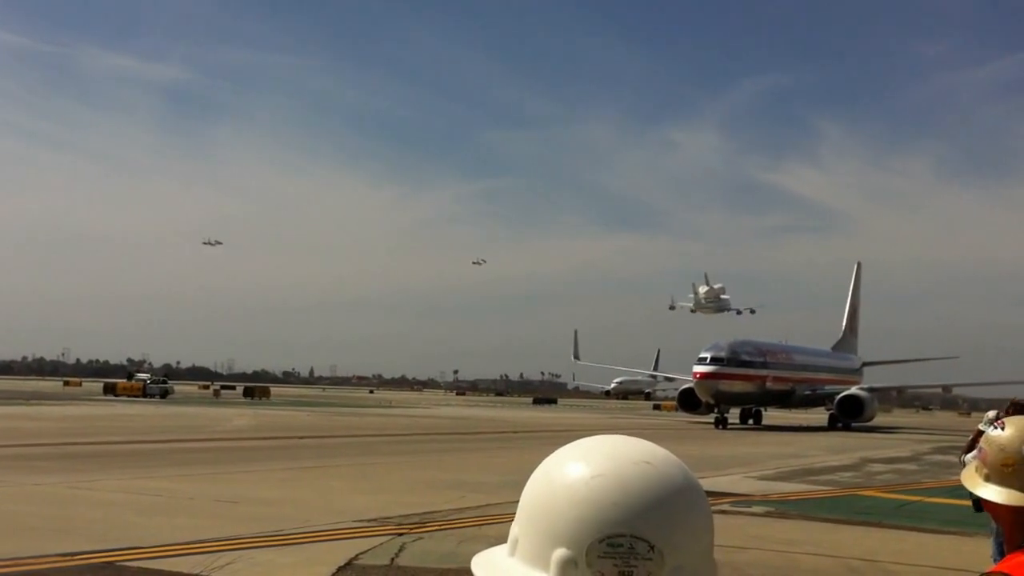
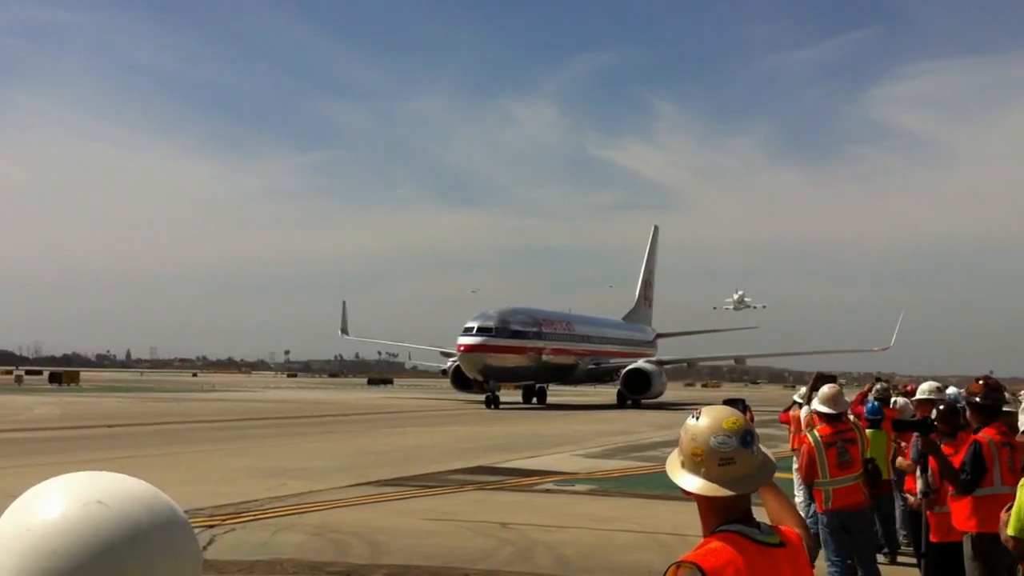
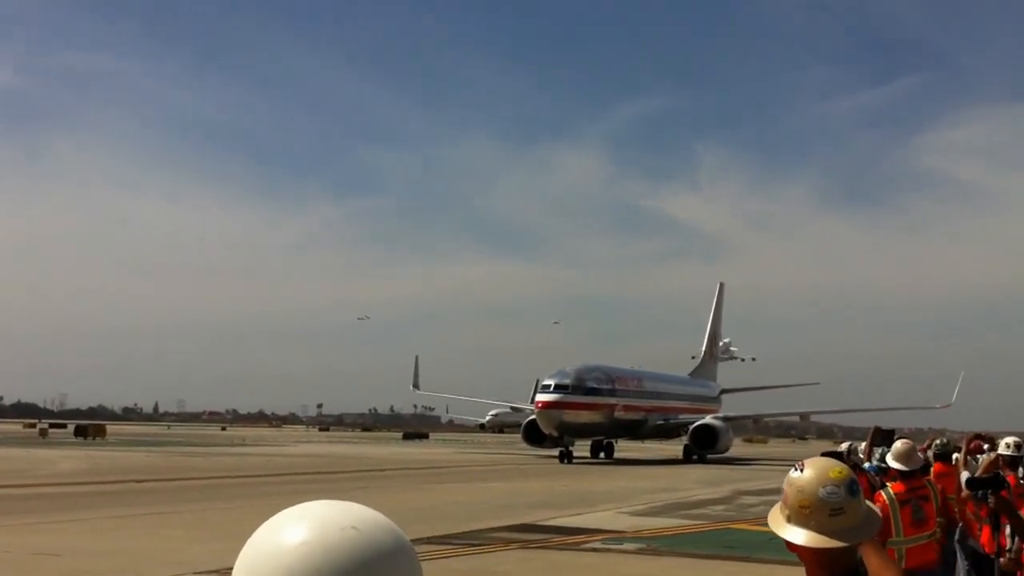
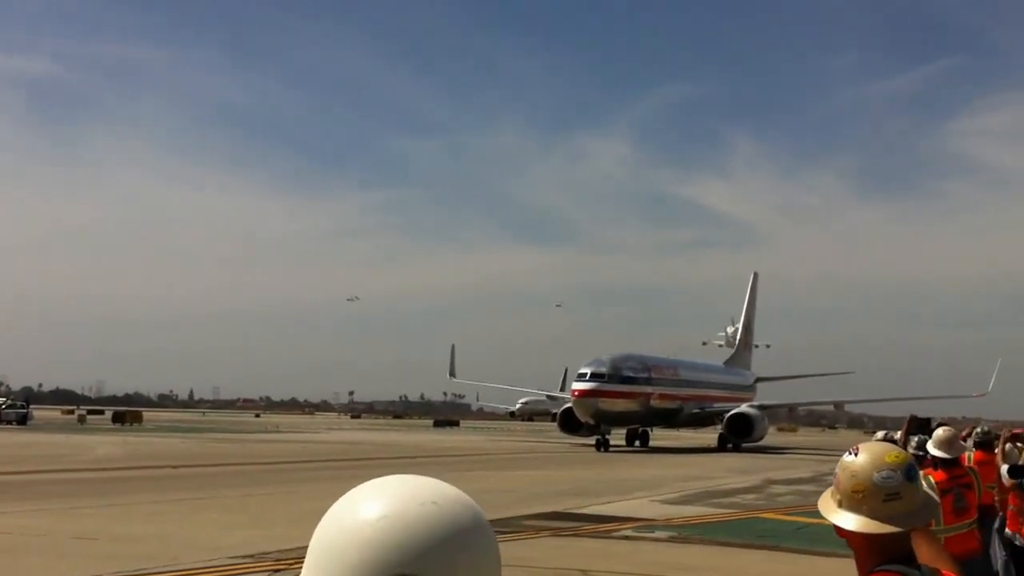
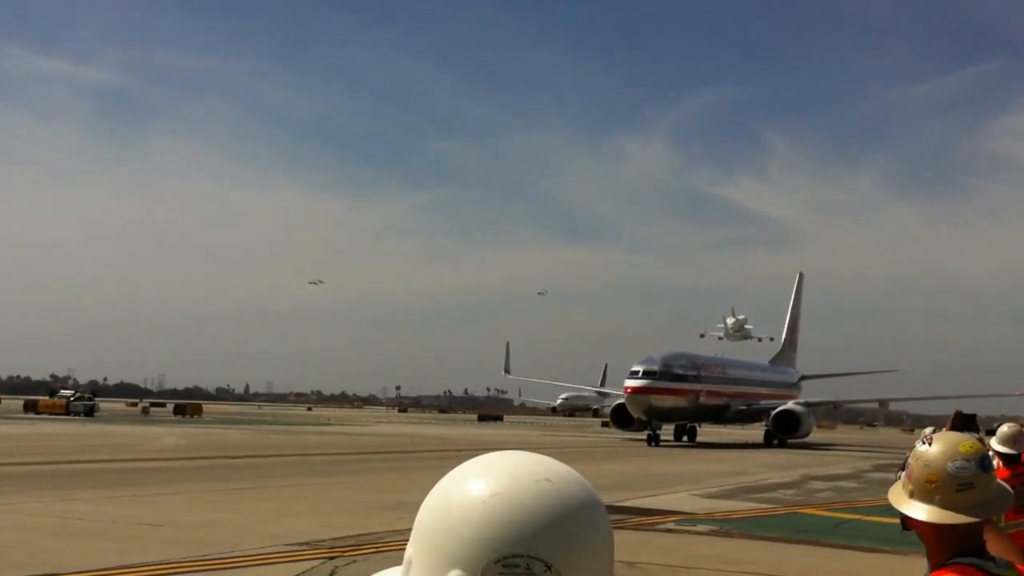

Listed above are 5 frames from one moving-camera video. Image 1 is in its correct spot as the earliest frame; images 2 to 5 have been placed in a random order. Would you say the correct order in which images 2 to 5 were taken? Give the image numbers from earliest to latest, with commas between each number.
5, 4, 3, 2
